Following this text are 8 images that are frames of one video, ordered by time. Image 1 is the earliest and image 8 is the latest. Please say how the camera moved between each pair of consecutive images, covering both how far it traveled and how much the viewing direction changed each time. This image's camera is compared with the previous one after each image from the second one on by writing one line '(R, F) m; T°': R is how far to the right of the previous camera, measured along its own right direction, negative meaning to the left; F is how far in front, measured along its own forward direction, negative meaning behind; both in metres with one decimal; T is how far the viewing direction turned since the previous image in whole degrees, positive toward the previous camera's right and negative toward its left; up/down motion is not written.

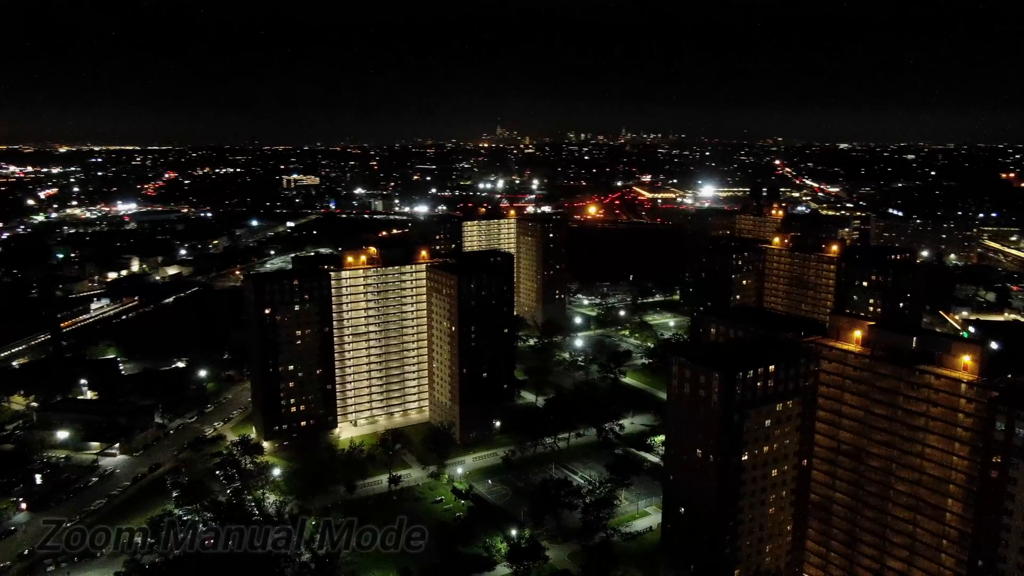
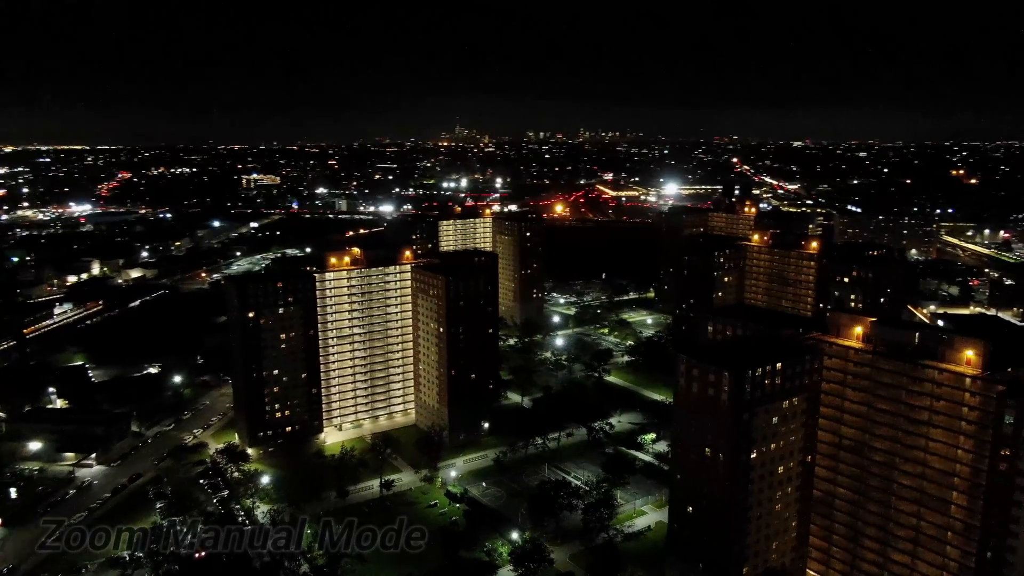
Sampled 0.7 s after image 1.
(-1.4, +0.5) m; +3°
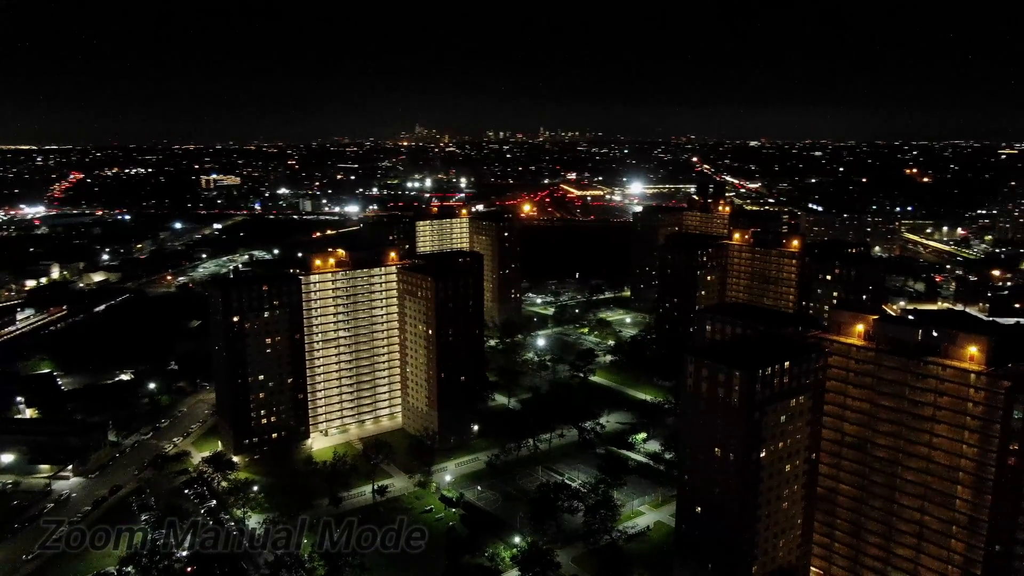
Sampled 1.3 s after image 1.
(-1.4, +0.5) m; +3°
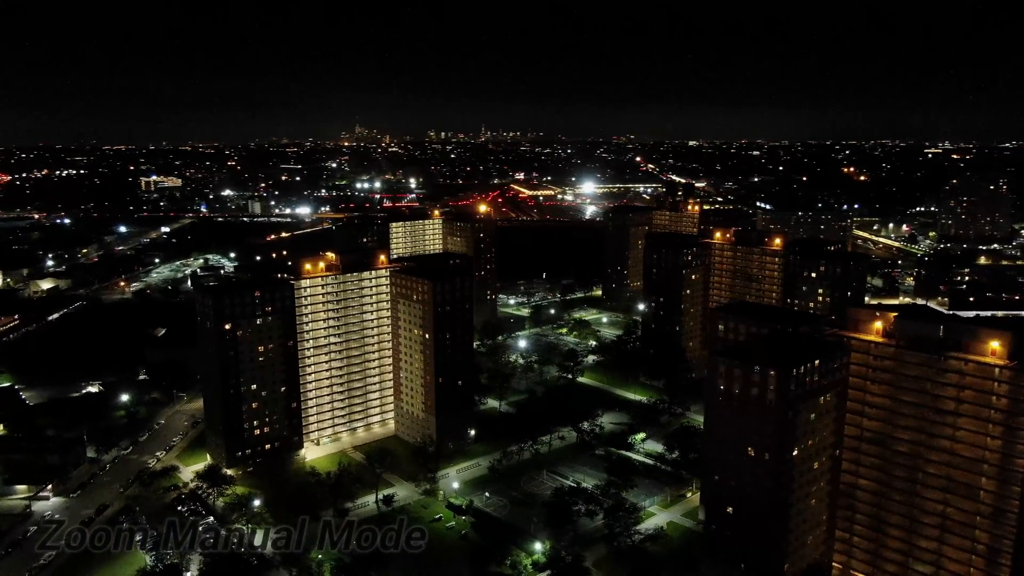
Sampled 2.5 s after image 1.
(-2.7, +0.7) m; +4°
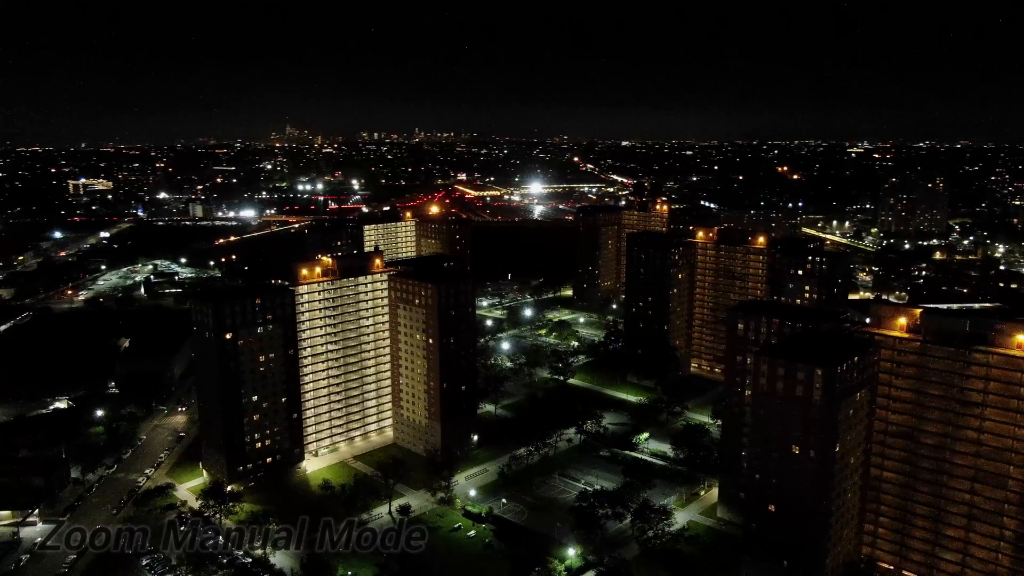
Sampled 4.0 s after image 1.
(-3.3, +0.6) m; +4°
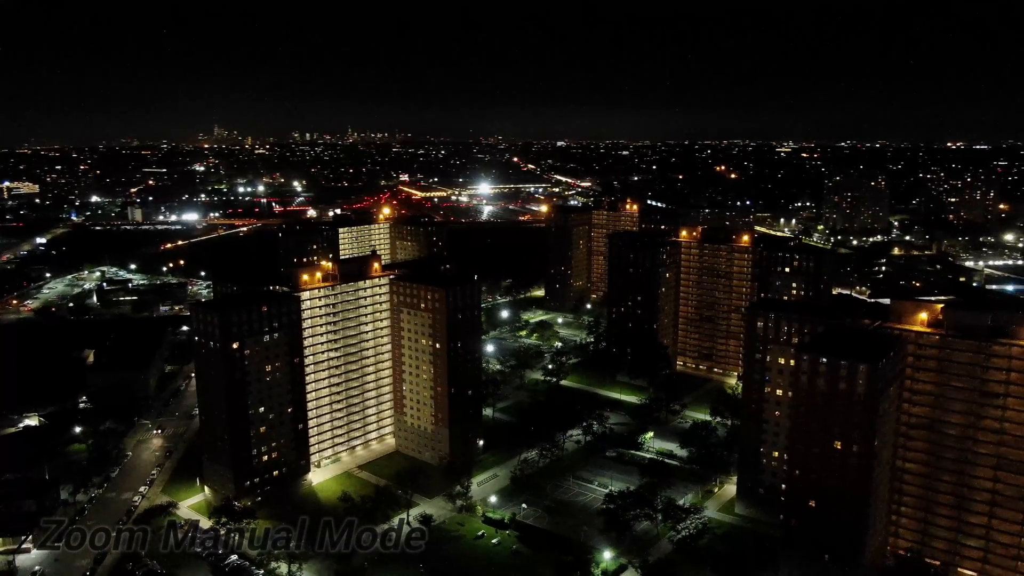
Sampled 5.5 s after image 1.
(-3.4, +0.5) m; +4°
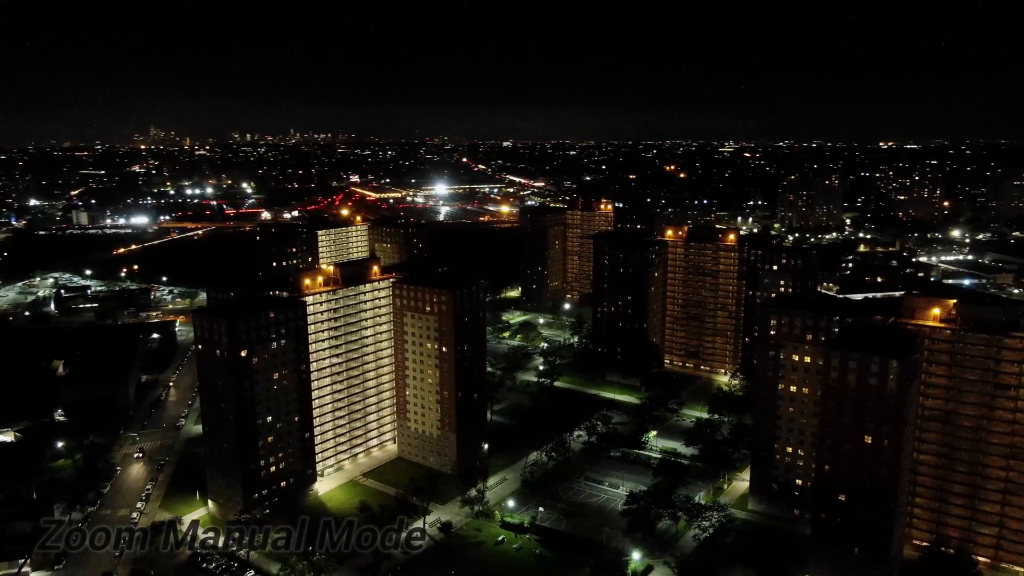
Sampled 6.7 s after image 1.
(-2.8, +0.3) m; +3°
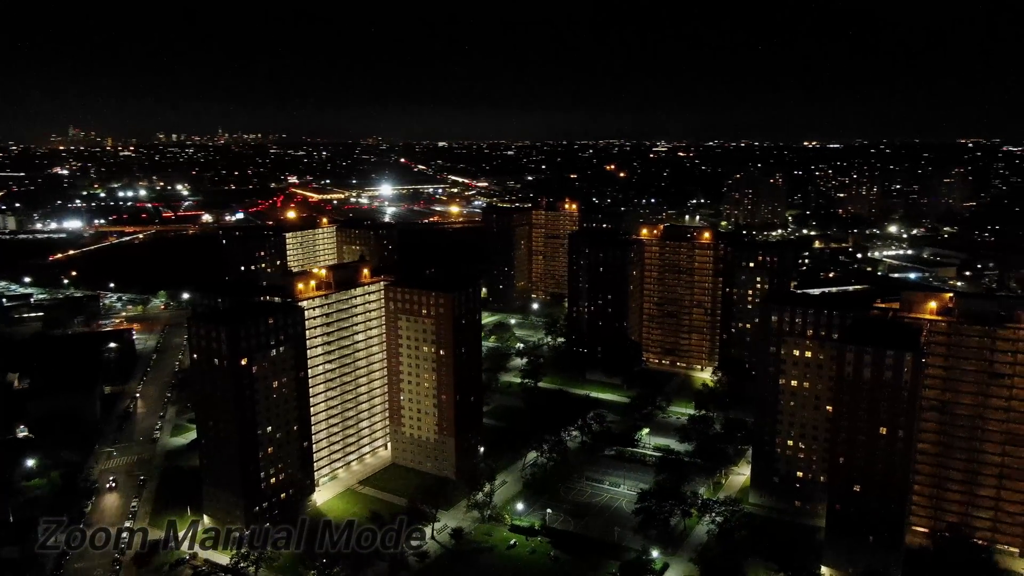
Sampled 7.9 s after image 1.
(-2.8, +0.3) m; +4°
